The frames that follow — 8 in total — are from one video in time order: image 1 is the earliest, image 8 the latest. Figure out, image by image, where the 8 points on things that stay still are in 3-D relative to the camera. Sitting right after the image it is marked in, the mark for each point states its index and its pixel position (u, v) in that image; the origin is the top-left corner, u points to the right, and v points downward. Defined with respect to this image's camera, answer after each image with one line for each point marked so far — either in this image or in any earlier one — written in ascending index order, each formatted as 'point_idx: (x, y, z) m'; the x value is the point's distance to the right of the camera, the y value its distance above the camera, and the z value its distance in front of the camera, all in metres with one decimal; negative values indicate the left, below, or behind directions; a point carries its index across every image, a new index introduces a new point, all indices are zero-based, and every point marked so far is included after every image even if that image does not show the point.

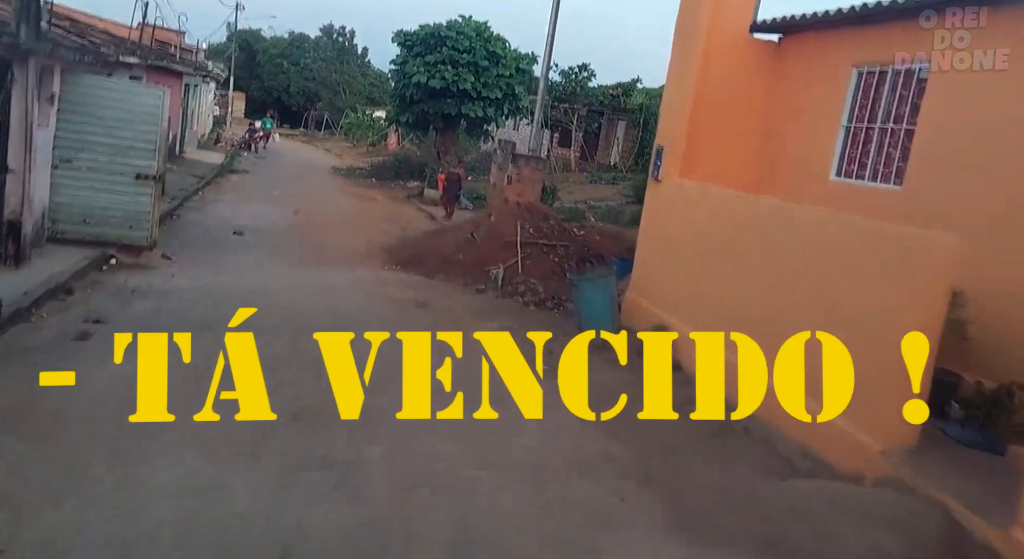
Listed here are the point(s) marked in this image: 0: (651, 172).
0: (+1.6, +1.2, +8.2) m
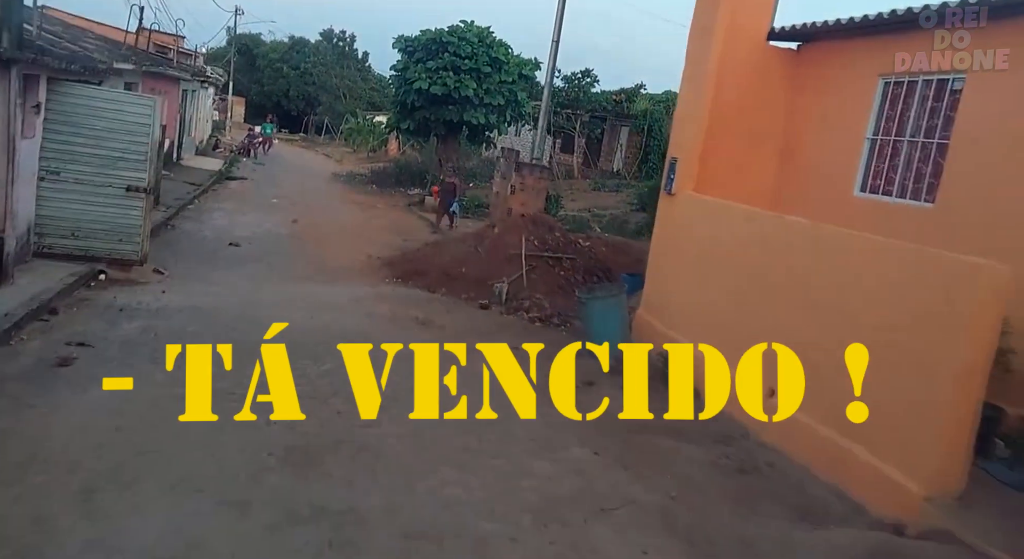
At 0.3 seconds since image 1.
0: (+1.7, +1.0, +7.9) m
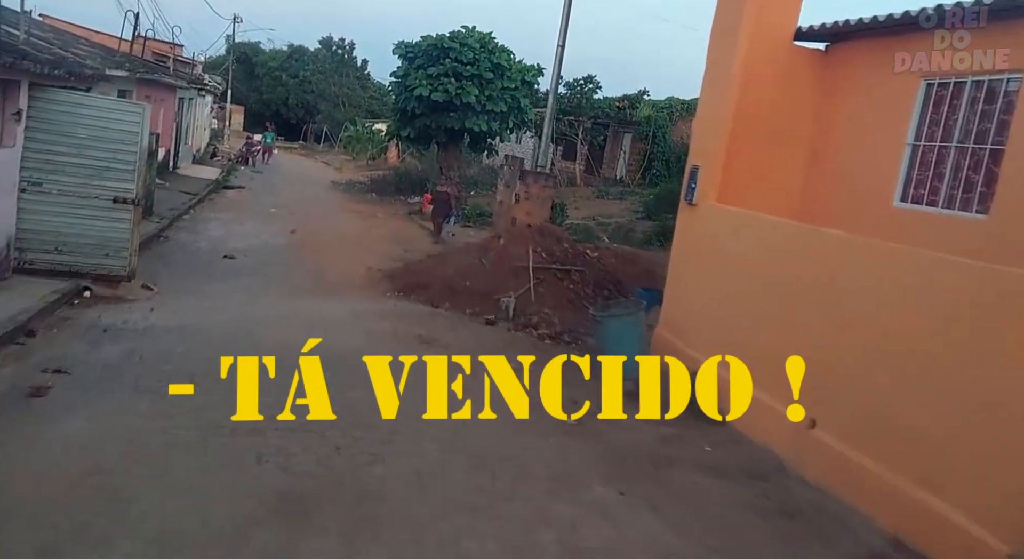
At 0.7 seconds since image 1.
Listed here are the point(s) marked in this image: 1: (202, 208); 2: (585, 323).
0: (+1.8, +0.9, +7.4) m
1: (-8.3, +1.9, +19.4) m
2: (+1.0, -0.6, +9.8) m
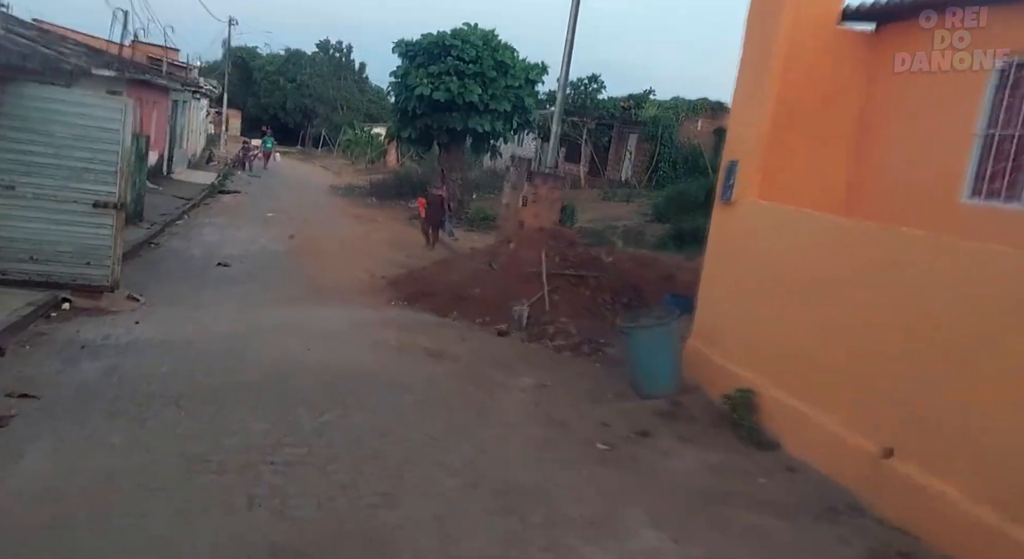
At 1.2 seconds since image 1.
0: (+2.0, +0.8, +6.7) m
1: (-8.1, +1.7, +18.7) m
2: (+1.2, -0.7, +9.1) m
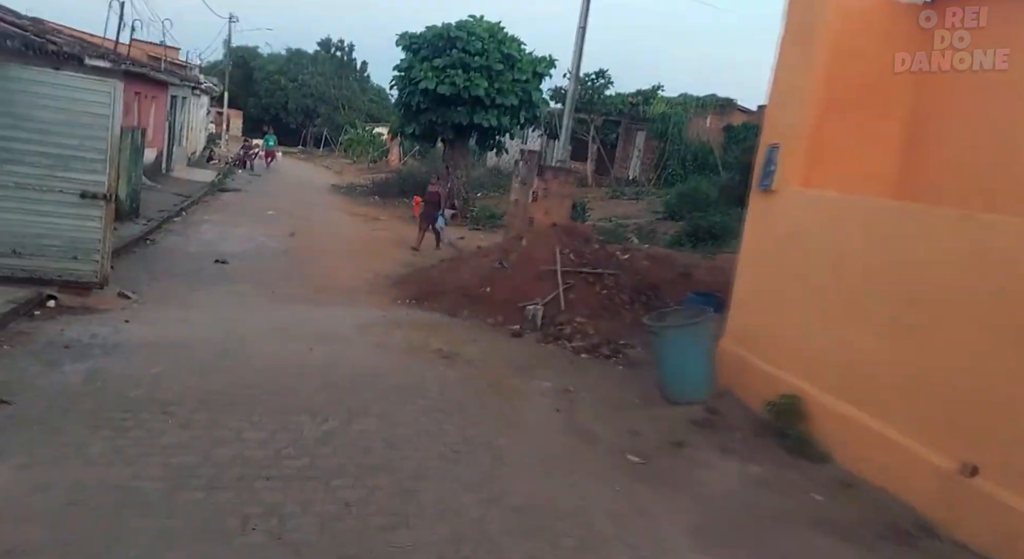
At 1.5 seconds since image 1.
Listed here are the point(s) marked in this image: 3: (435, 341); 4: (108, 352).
0: (+2.1, +0.8, +6.2) m
1: (-8.0, +1.8, +18.2) m
2: (+1.3, -0.6, +8.6) m
3: (-0.8, -0.7, +7.9) m
4: (-3.5, -0.6, +6.3) m
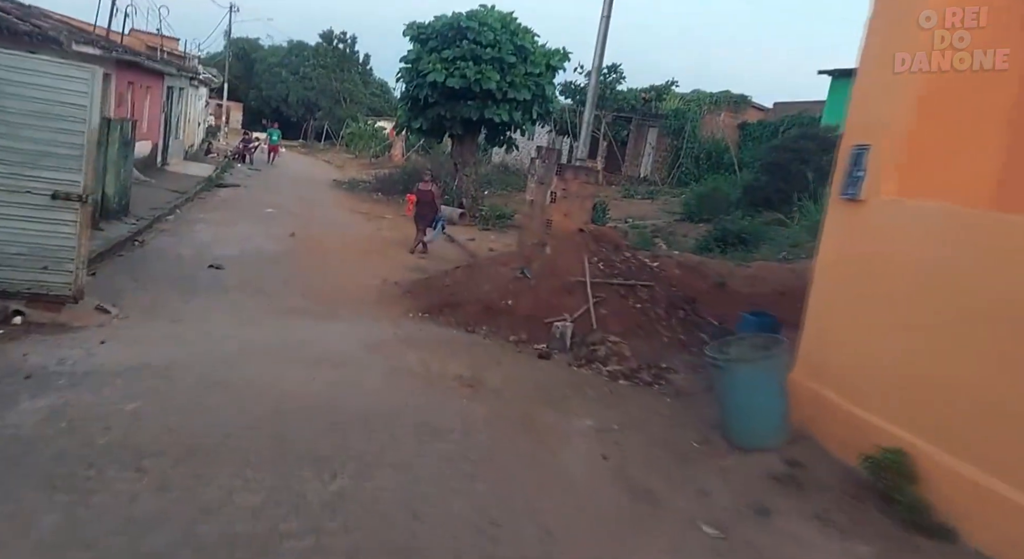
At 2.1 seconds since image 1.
0: (+2.4, +0.7, +5.3) m
1: (-7.7, +1.7, +17.3) m
2: (+1.6, -0.8, +7.7) m
3: (-0.6, -0.8, +6.9) m
4: (-3.2, -0.8, +5.4) m
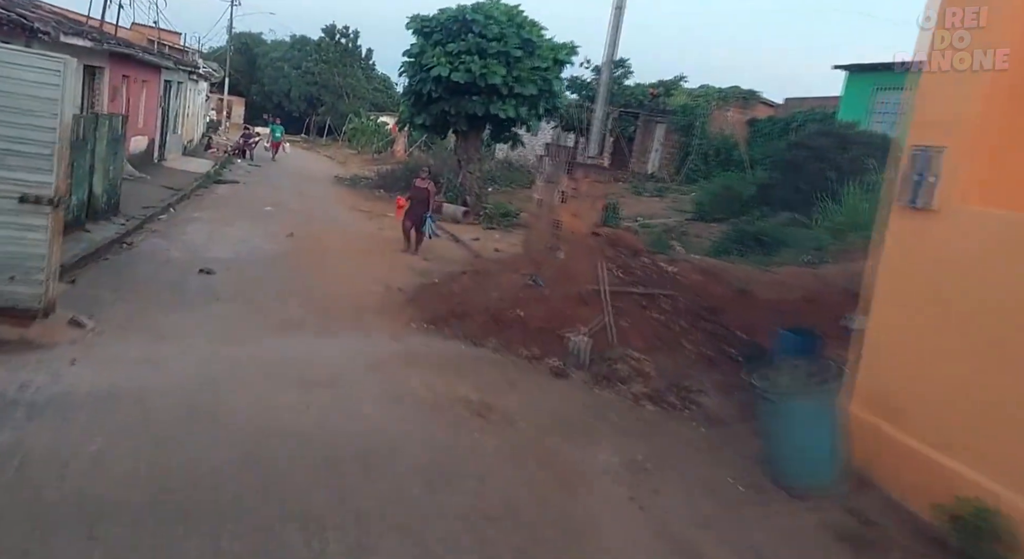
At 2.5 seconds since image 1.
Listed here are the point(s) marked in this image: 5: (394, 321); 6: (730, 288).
0: (+2.5, +0.5, +4.6) m
1: (-7.5, +1.7, +16.6) m
2: (+1.7, -0.9, +7.1) m
3: (-0.4, -0.9, +6.3) m
4: (-3.1, -0.9, +4.8) m
5: (-1.4, -0.5, +8.4) m
6: (+3.0, -0.1, +9.8) m
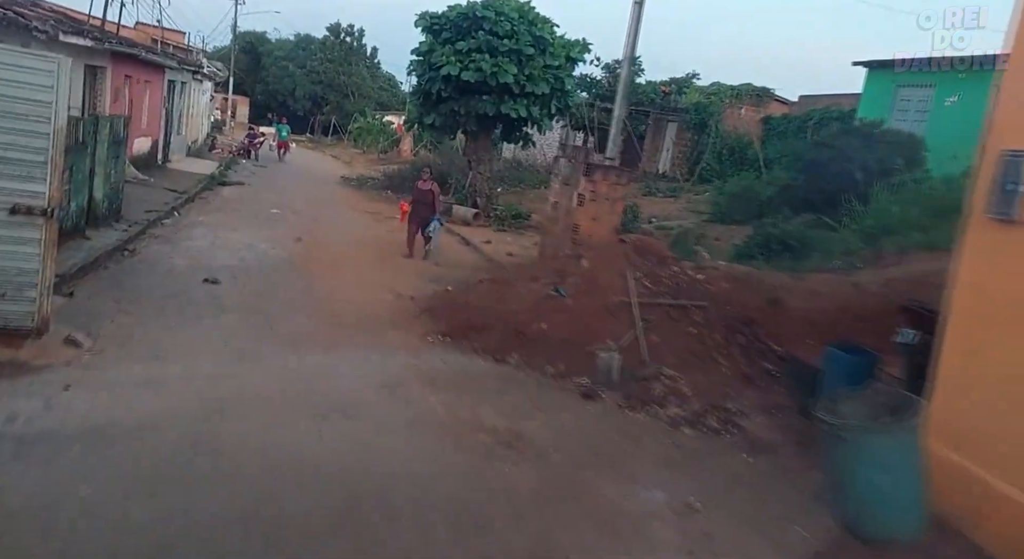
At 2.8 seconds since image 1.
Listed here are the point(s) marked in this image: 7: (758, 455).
0: (+2.7, +0.4, +4.1) m
1: (-7.2, +1.6, +16.2) m
2: (+2.0, -1.0, +6.6) m
3: (-0.2, -1.1, +5.9) m
4: (-2.9, -1.0, +4.3) m
5: (-1.1, -0.6, +8.0) m
6: (+3.2, -0.2, +9.3) m
7: (+1.8, -1.3, +5.4) m
